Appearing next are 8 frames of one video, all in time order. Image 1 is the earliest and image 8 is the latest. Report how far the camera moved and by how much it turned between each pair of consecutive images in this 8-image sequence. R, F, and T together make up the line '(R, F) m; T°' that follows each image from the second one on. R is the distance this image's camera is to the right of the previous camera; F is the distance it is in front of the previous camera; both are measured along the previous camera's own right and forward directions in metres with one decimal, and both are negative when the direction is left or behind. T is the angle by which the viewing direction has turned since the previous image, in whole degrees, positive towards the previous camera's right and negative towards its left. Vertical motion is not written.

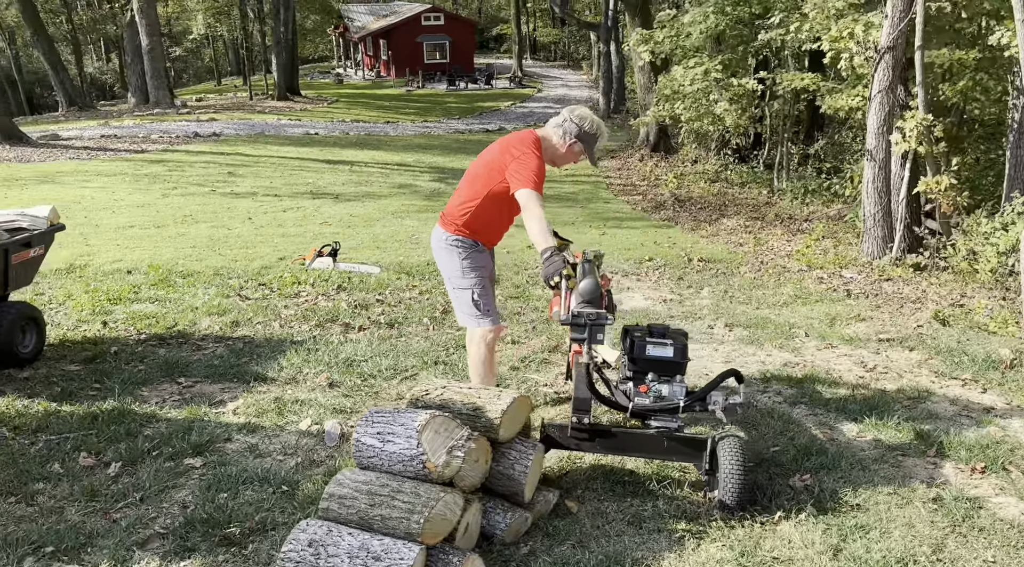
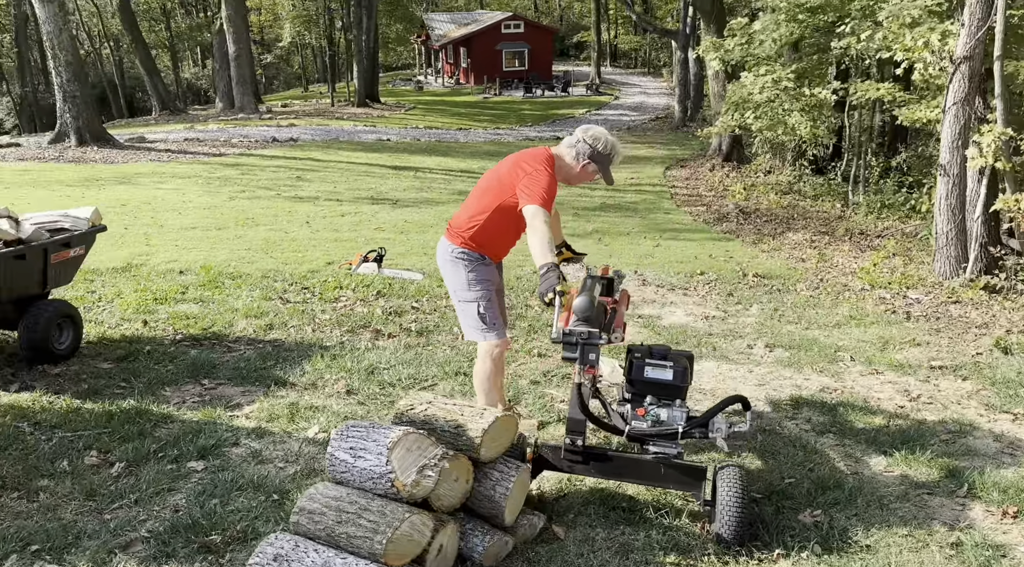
(+0.3, +0.1) m; -5°
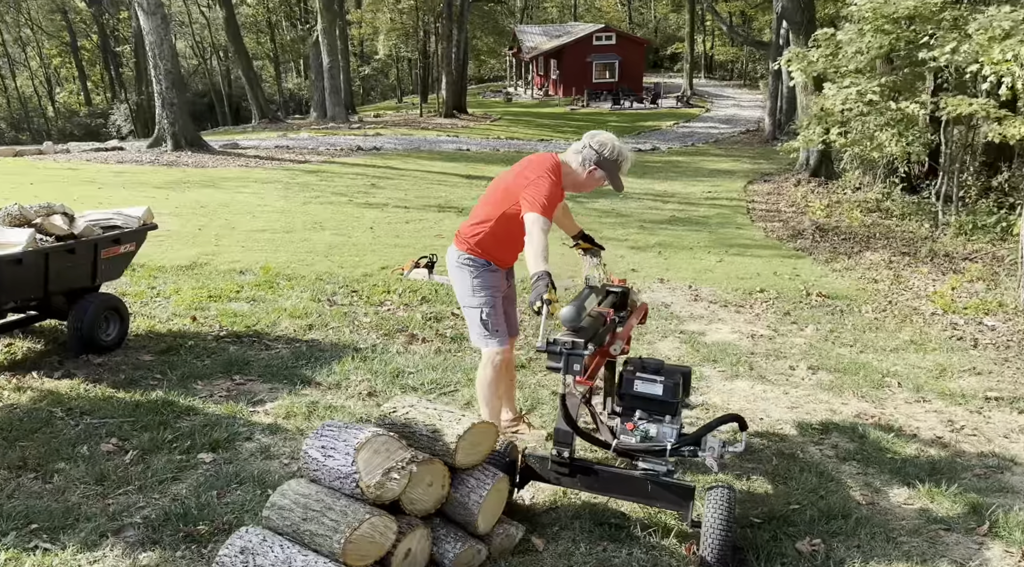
(+0.3, 0.0) m; -6°
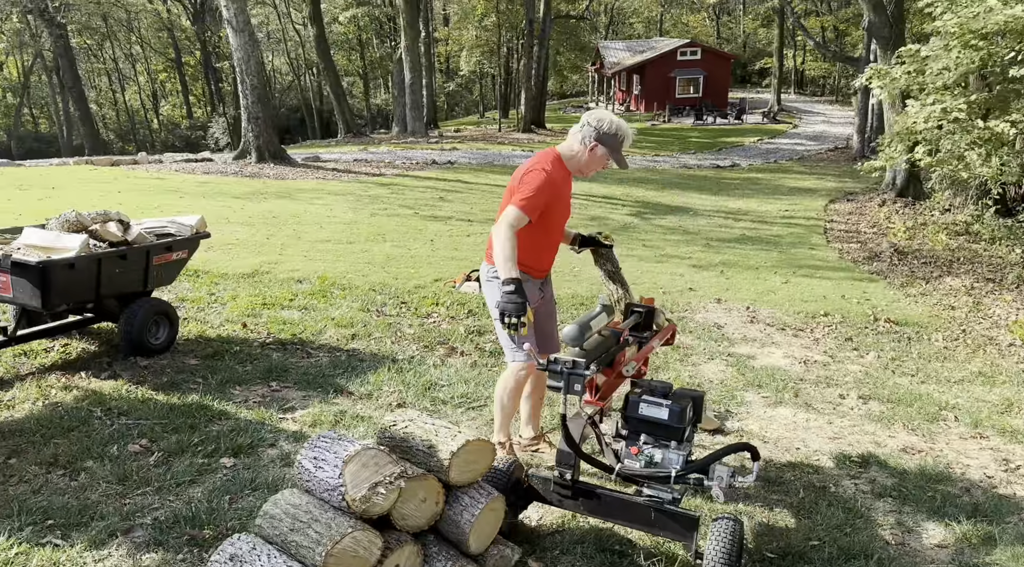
(+0.3, +0.1) m; -5°
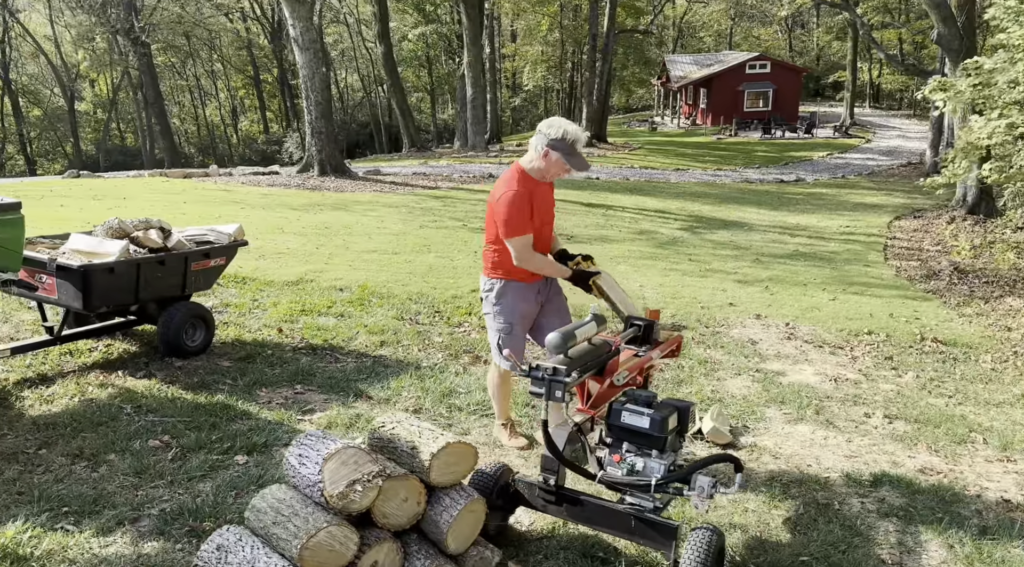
(+0.3, -0.1) m; -4°
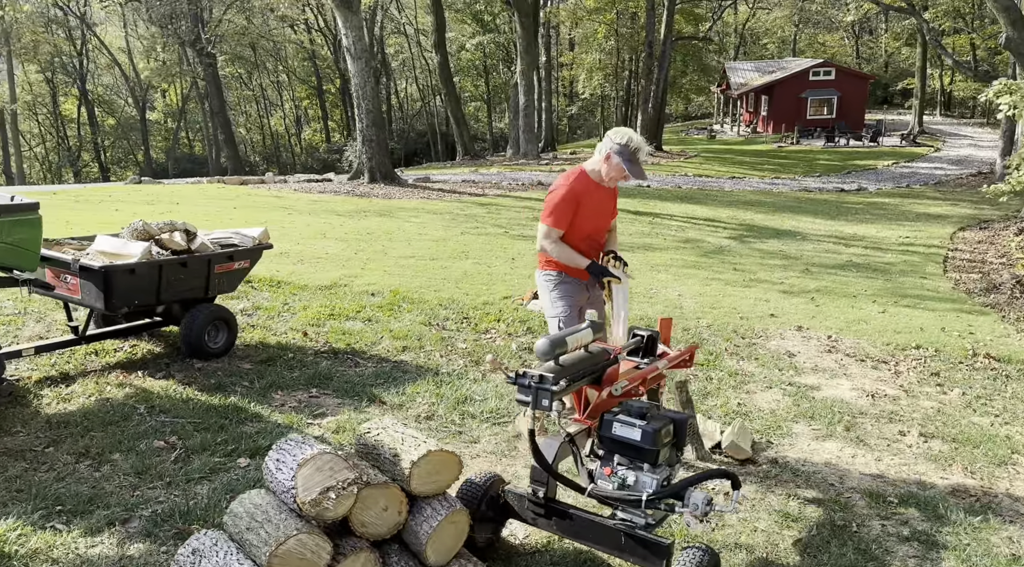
(+0.2, +0.1) m; -4°
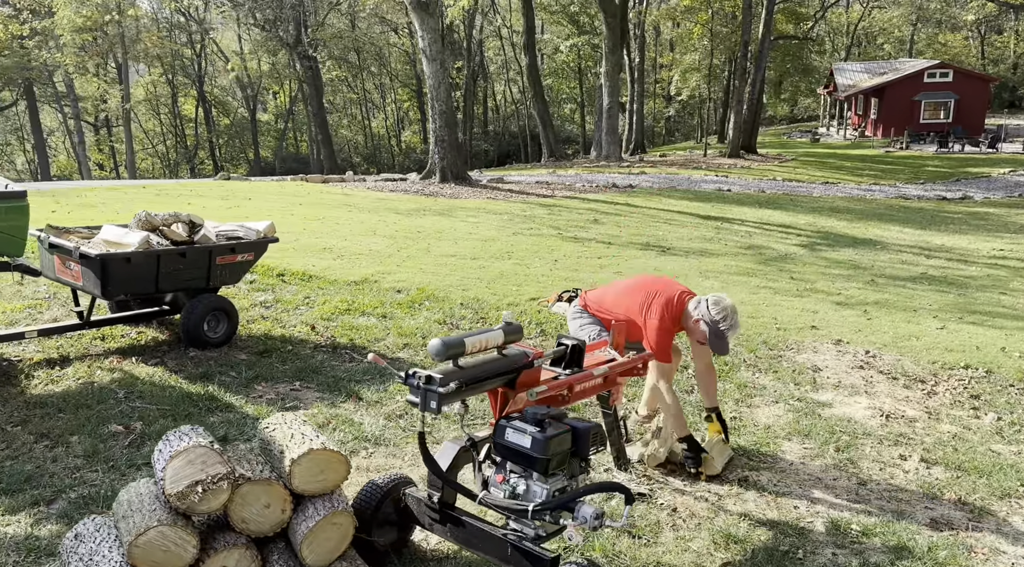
(+0.6, +0.1) m; -6°
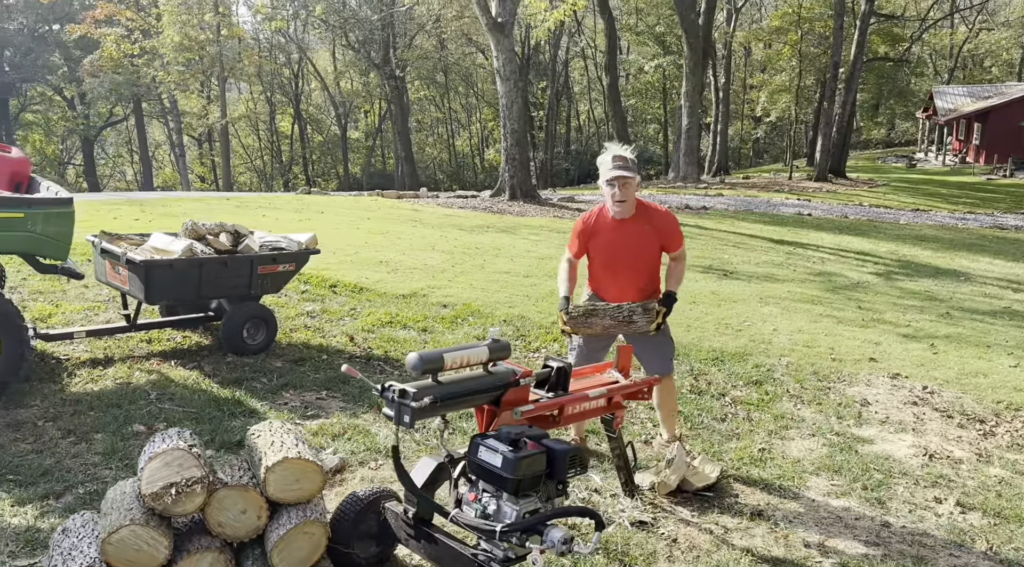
(+0.3, 0.0) m; -5°
